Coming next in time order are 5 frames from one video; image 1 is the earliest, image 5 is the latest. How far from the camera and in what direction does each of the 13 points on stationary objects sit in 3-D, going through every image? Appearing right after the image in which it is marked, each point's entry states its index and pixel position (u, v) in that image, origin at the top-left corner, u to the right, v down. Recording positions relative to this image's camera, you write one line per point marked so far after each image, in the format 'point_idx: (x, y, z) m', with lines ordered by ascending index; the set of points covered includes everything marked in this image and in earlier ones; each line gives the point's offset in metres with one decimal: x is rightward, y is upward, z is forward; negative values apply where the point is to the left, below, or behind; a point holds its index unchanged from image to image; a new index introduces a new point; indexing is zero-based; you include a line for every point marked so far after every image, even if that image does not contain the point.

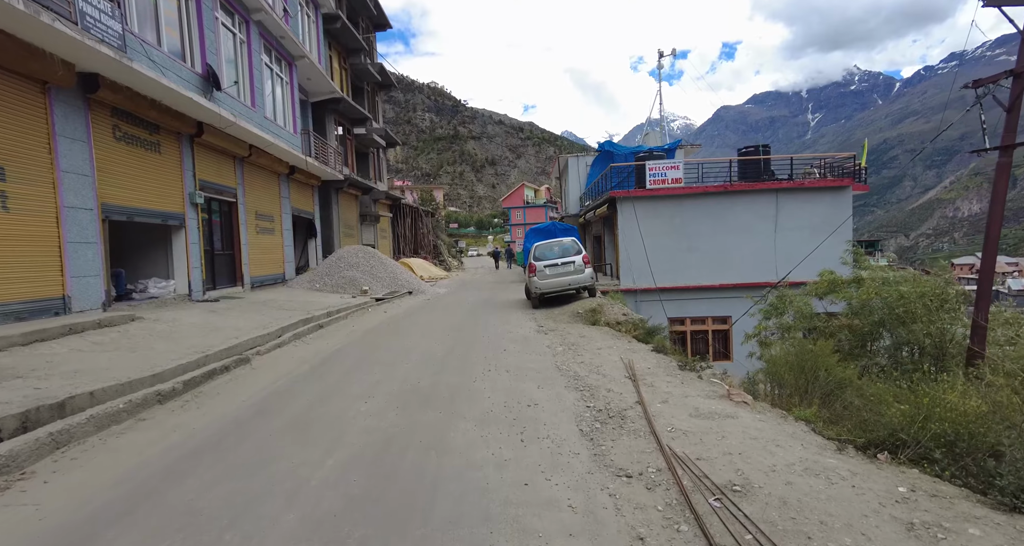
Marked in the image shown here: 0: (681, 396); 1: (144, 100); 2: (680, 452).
0: (+1.7, -1.3, +5.2) m
1: (-7.3, +3.4, +9.9) m
2: (+1.3, -1.4, +4.0) m
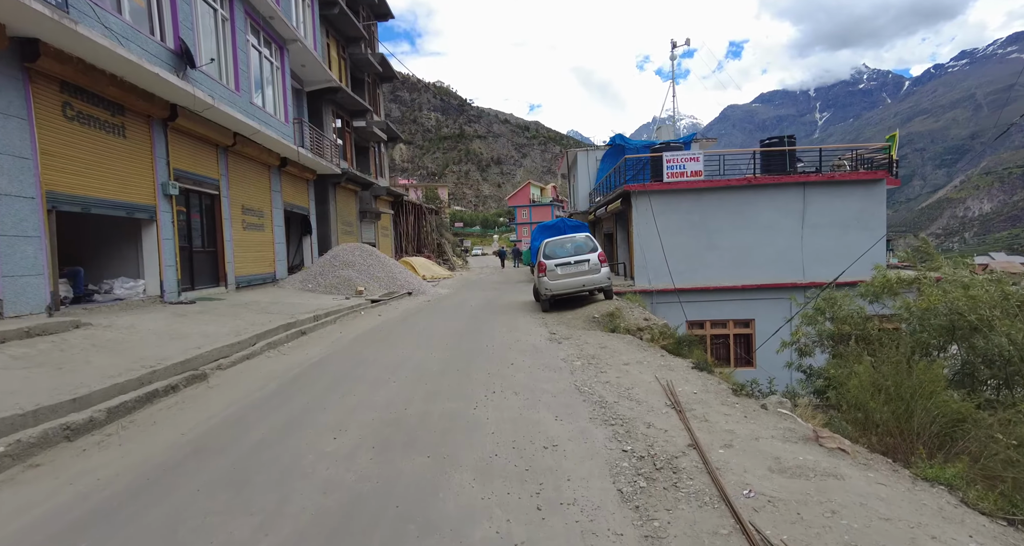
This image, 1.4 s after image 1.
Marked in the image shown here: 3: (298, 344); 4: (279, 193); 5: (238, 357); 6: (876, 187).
0: (+1.8, -1.3, +3.9) m
1: (-7.1, +3.4, +8.7) m
2: (+1.4, -1.4, +2.7) m
3: (-3.7, -1.2, +8.6) m
4: (-8.0, +2.8, +17.3) m
5: (-3.9, -1.2, +7.2) m
6: (+12.9, +3.1, +17.8) m
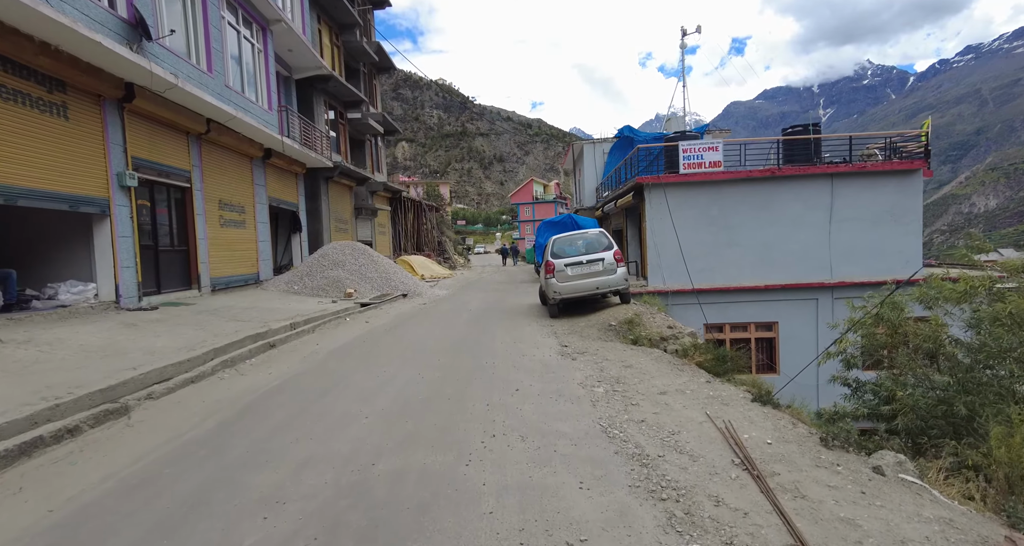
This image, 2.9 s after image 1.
0: (+1.9, -1.3, +2.5) m
1: (-7.1, +3.4, +7.3) m
2: (+1.4, -1.5, +1.3) m
3: (-3.6, -1.3, +7.3) m
4: (-7.9, +2.7, +15.9) m
5: (-3.9, -1.3, +5.9) m
6: (+13.0, +3.1, +16.4) m
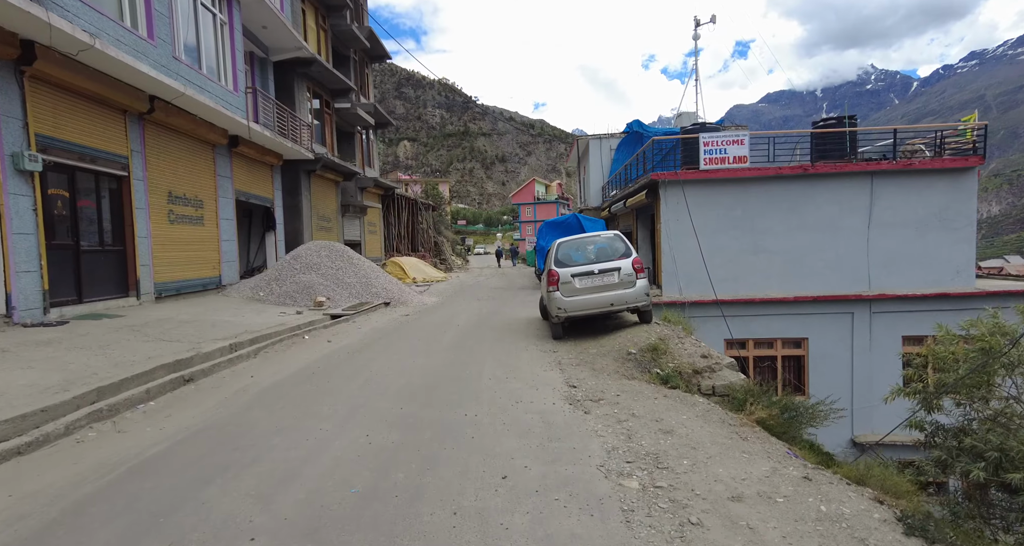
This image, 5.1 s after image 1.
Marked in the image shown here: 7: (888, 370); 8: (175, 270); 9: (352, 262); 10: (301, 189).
0: (+1.8, -1.5, +0.6) m
1: (-7.1, +3.3, +5.4) m
2: (+1.3, -1.7, -0.6) m
3: (-3.7, -1.4, +5.4) m
4: (-8.0, +2.6, +14.0) m
5: (-4.0, -1.4, +4.0) m
6: (+13.0, +2.8, +14.4) m
7: (+10.8, -2.8, +14.4) m
8: (-7.8, +0.1, +11.6) m
9: (-4.8, +0.3, +15.2) m
10: (-8.1, +3.2, +19.1) m
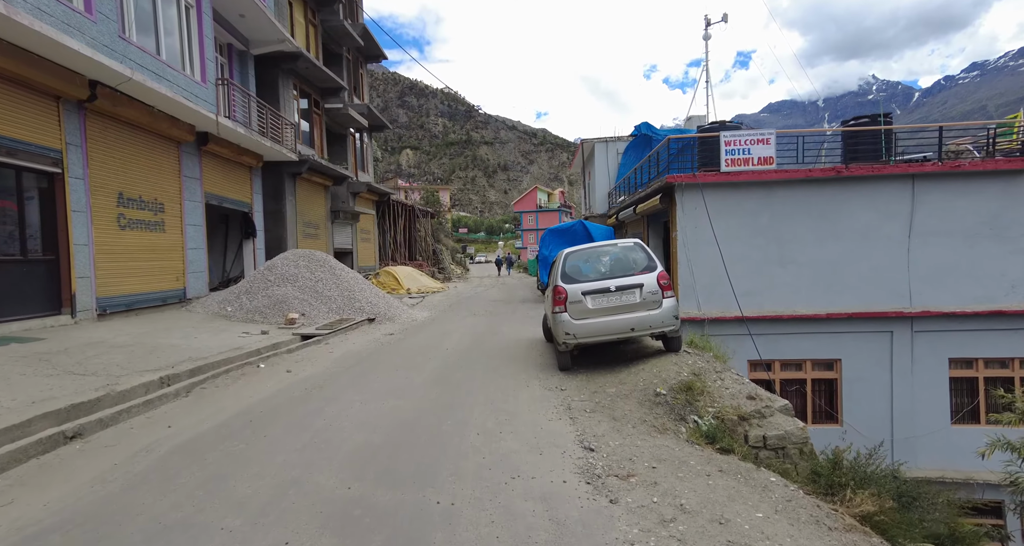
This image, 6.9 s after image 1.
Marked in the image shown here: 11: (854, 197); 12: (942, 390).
0: (+1.7, -1.6, -1.0) m
1: (-7.1, +3.1, +4.0) m
2: (+1.2, -1.7, -2.1) m
3: (-3.8, -1.6, +3.9) m
4: (-8.0, +2.3, +12.6) m
5: (-4.0, -1.5, +2.4) m
6: (+13.0, +2.4, +12.9) m
7: (+10.8, -3.2, +12.8) m
8: (-7.9, -0.2, +10.1) m
9: (-4.9, 0.0, +13.7) m
10: (-8.0, +2.8, +17.6) m
11: (+9.1, +2.1, +13.2) m
12: (+11.0, -3.0, +12.8) m
